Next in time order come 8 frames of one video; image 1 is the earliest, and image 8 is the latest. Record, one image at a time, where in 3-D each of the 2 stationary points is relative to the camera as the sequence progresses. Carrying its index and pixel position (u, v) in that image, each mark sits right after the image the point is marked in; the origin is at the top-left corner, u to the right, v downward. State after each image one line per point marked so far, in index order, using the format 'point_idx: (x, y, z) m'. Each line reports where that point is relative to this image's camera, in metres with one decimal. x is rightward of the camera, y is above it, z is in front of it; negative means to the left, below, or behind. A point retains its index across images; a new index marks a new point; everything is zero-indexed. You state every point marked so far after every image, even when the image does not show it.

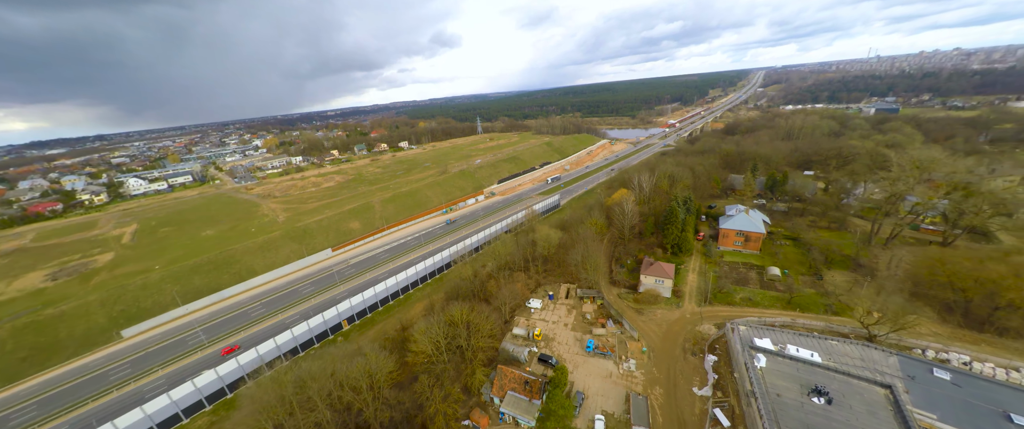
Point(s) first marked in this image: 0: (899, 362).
0: (+24.8, -9.4, +19.6) m
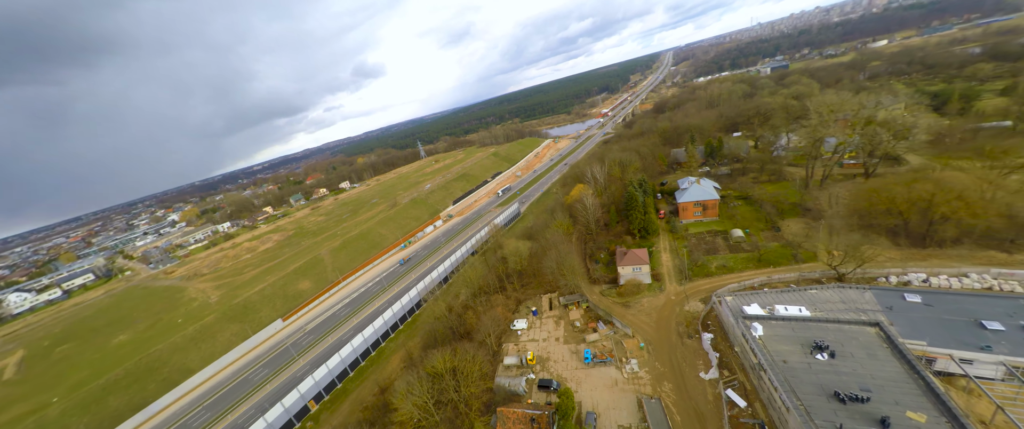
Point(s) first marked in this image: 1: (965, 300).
0: (+24.0, -5.3, +20.3) m
1: (+27.4, -5.1, +18.4) m
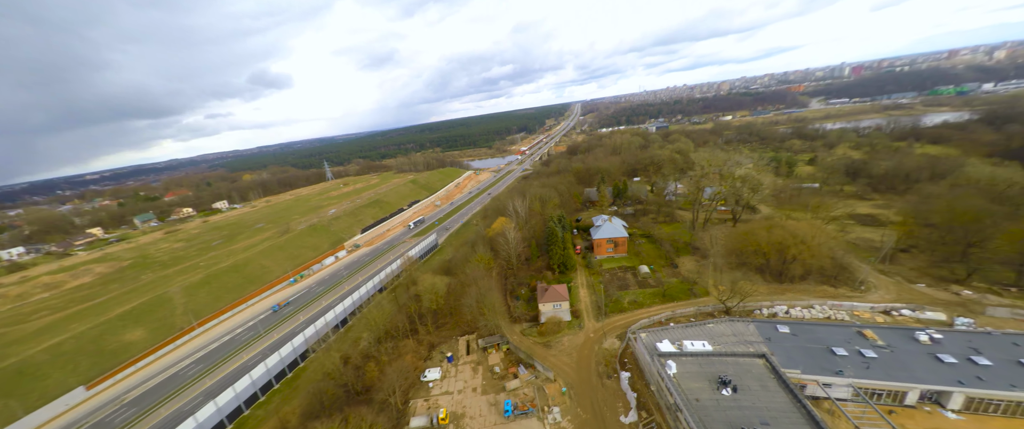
0: (+18.3, -8.4, +23.1) m
1: (+22.1, -8.2, +22.1) m
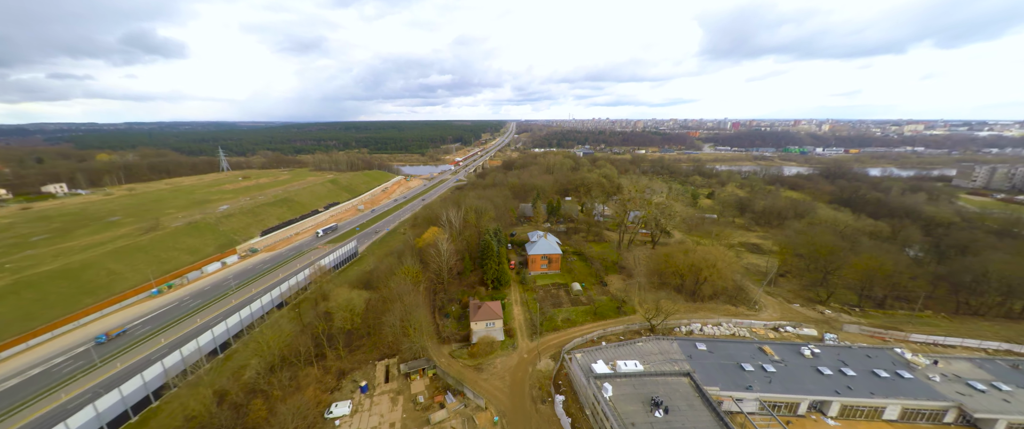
0: (+13.3, -10.4, +24.5) m
1: (+17.1, -10.3, +24.4) m
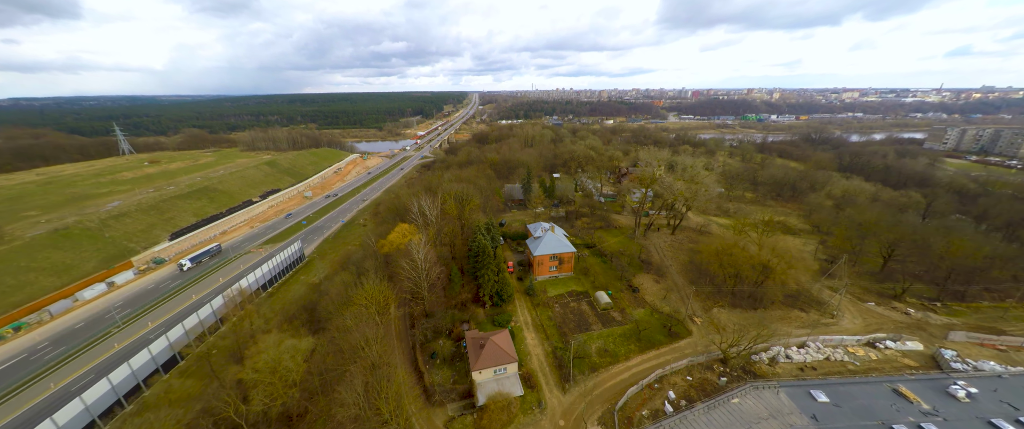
0: (+15.2, -10.0, +16.9) m
1: (+19.0, -9.8, +17.2) m
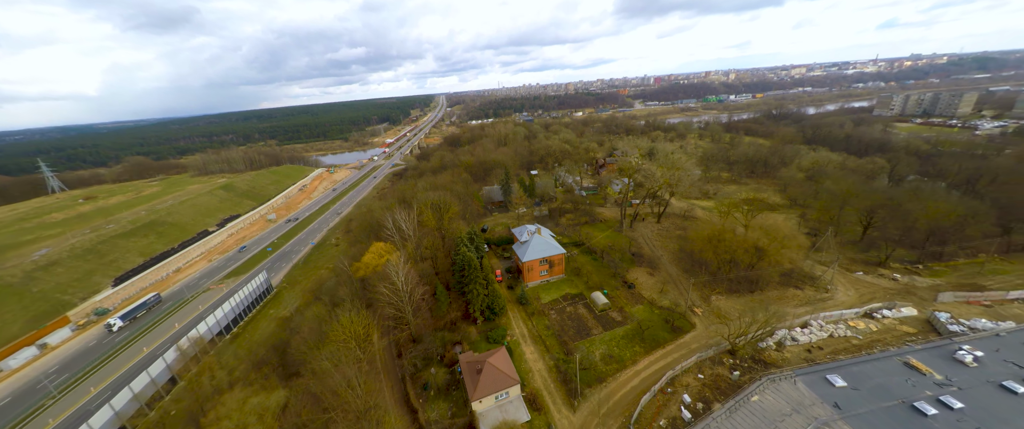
0: (+15.4, -9.0, +16.2) m
1: (+19.2, -8.4, +16.7) m
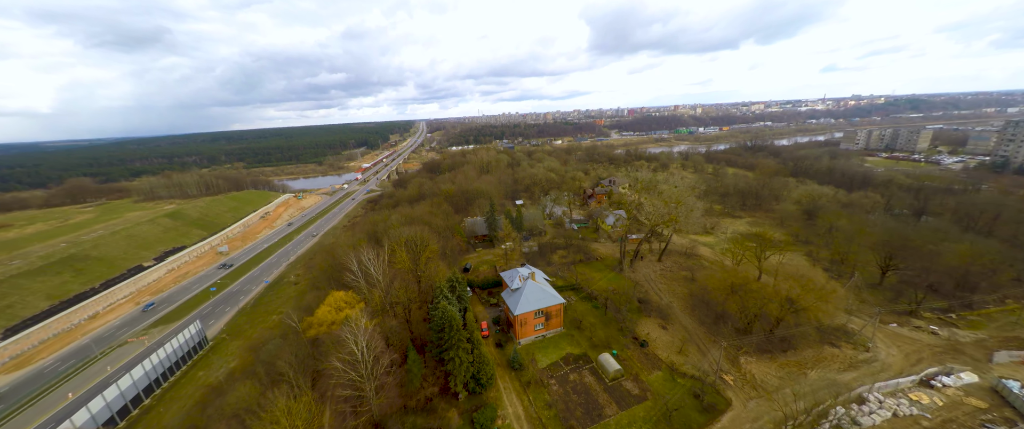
0: (+15.4, -11.4, +12.0) m
1: (+19.2, -10.9, +12.8) m
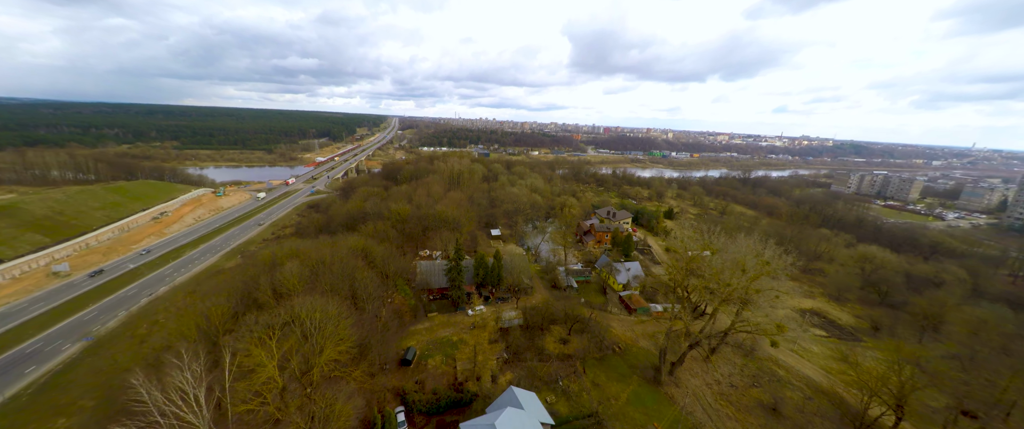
0: (+15.2, -16.6, -0.4) m
1: (+18.9, -16.4, +0.8) m
